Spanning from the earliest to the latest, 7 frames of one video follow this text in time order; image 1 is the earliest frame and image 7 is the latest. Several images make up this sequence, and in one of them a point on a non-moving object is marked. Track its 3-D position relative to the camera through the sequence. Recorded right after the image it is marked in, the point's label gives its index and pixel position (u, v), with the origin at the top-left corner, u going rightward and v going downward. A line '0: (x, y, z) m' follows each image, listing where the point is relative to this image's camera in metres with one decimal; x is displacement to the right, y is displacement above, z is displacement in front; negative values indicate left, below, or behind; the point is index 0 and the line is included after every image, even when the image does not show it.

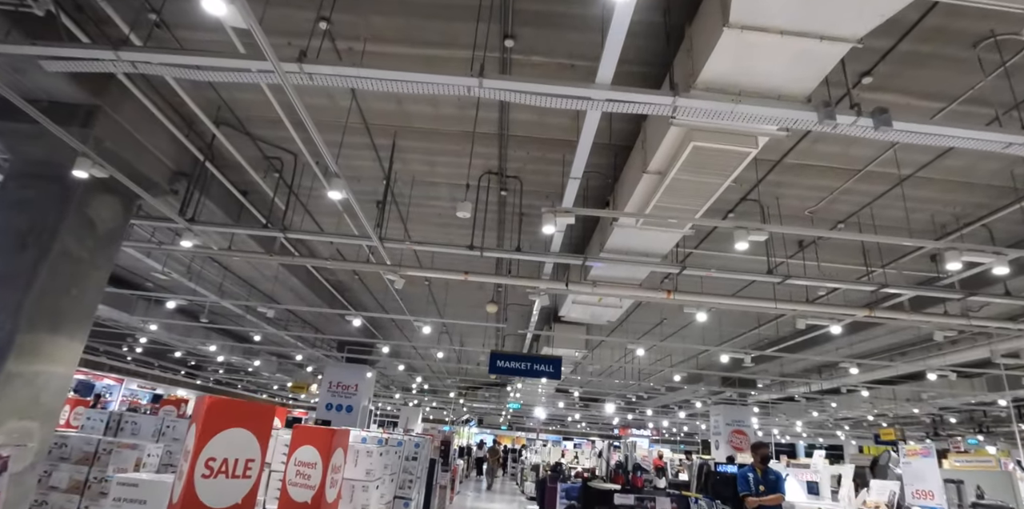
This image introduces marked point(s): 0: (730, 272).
0: (+2.6, -0.2, +6.1) m
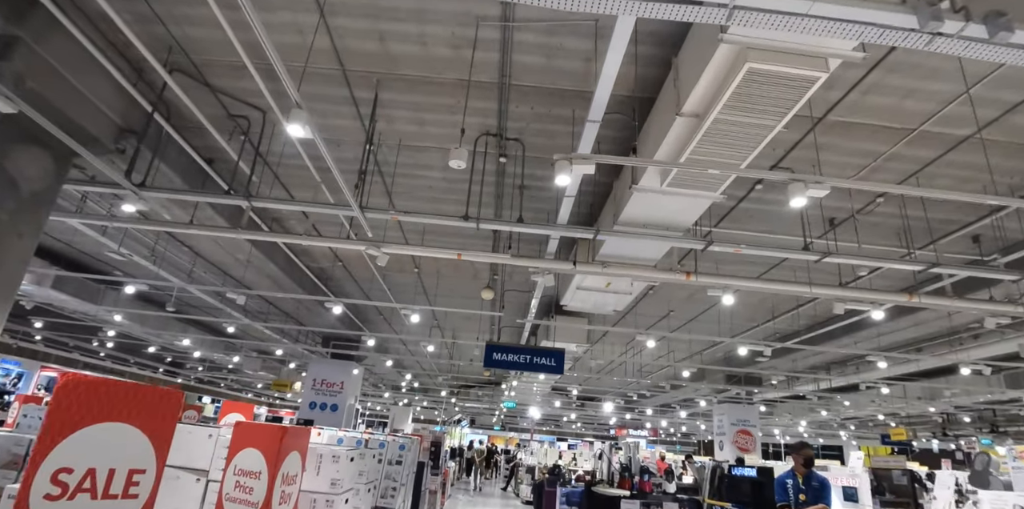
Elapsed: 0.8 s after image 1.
0: (+2.6, +0.1, +5.3) m
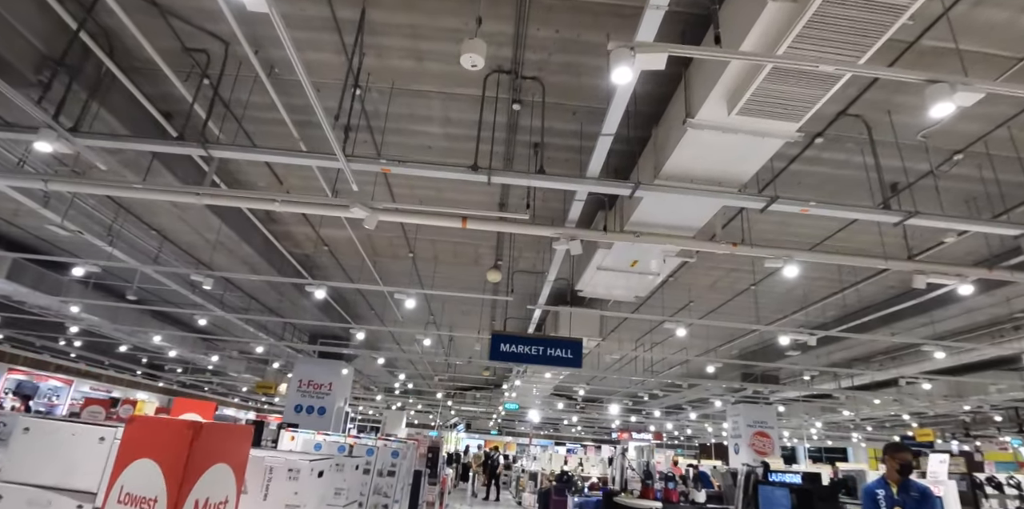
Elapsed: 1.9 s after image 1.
0: (+2.7, +0.4, +4.4) m
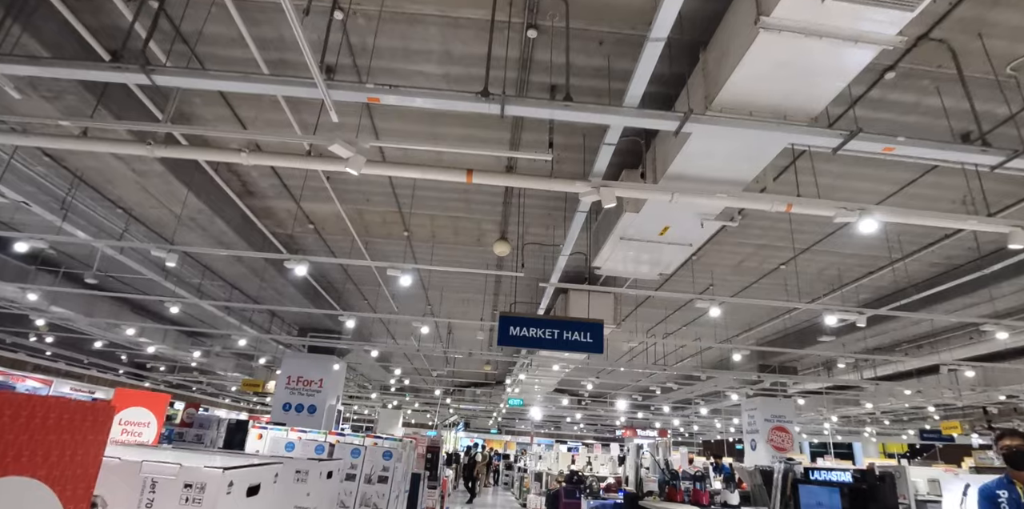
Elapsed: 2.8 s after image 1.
0: (+2.9, +0.7, +3.6) m
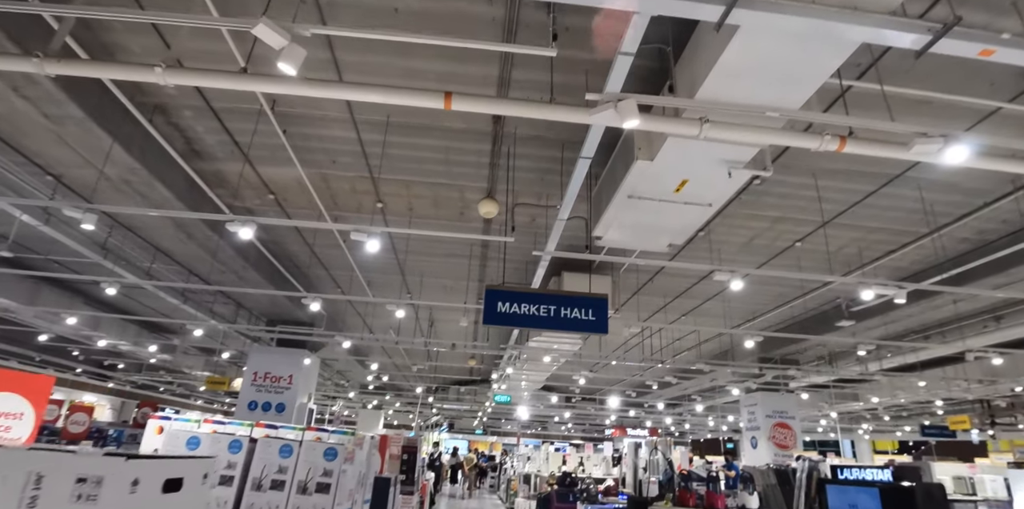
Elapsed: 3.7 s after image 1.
0: (+2.8, +1.1, +2.8) m
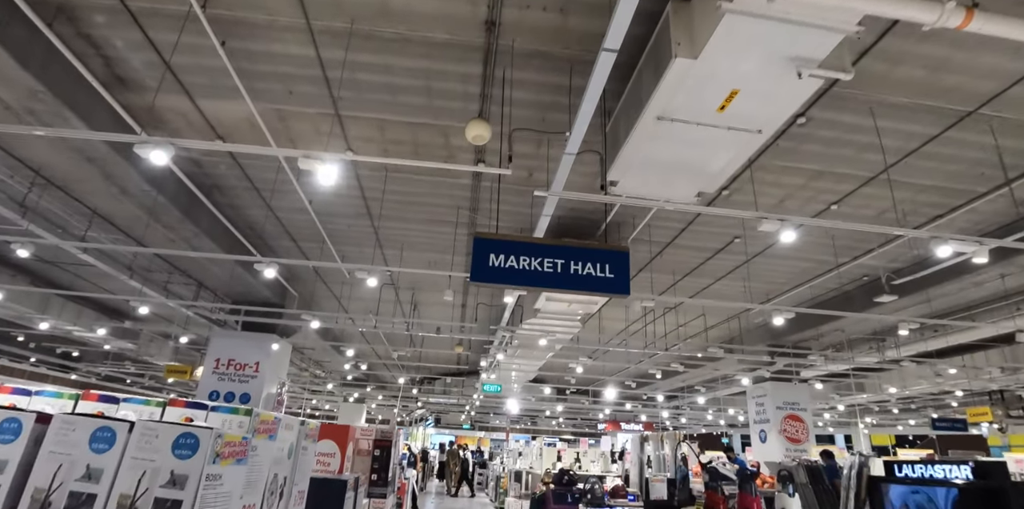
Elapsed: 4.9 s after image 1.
0: (+2.8, +1.5, +1.8) m
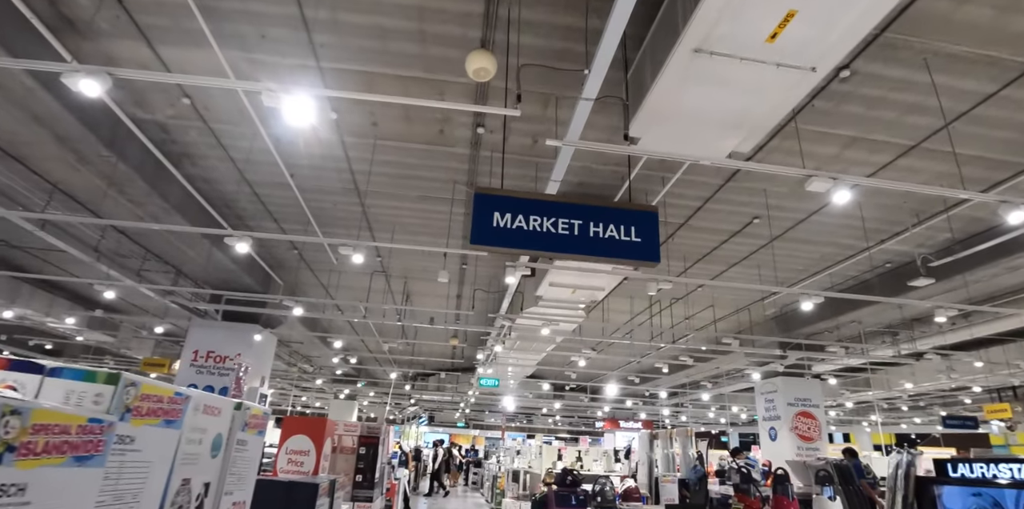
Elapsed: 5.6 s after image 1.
0: (+2.9, +1.7, +1.3) m
